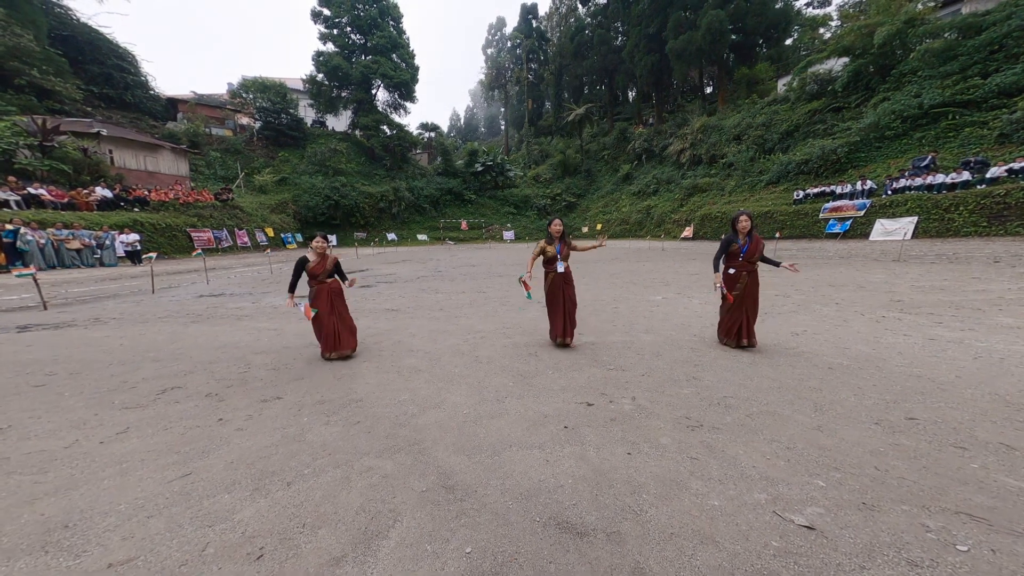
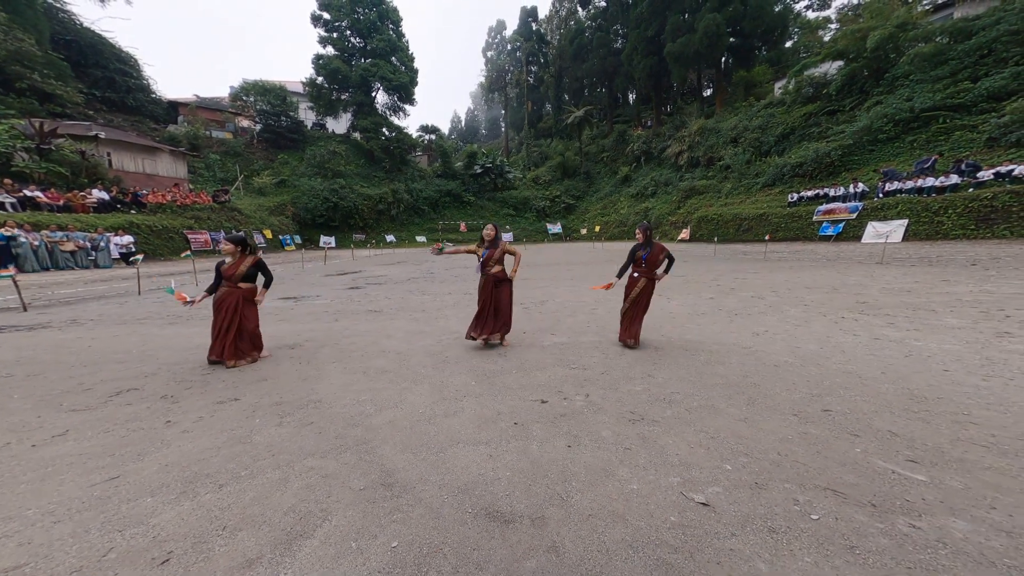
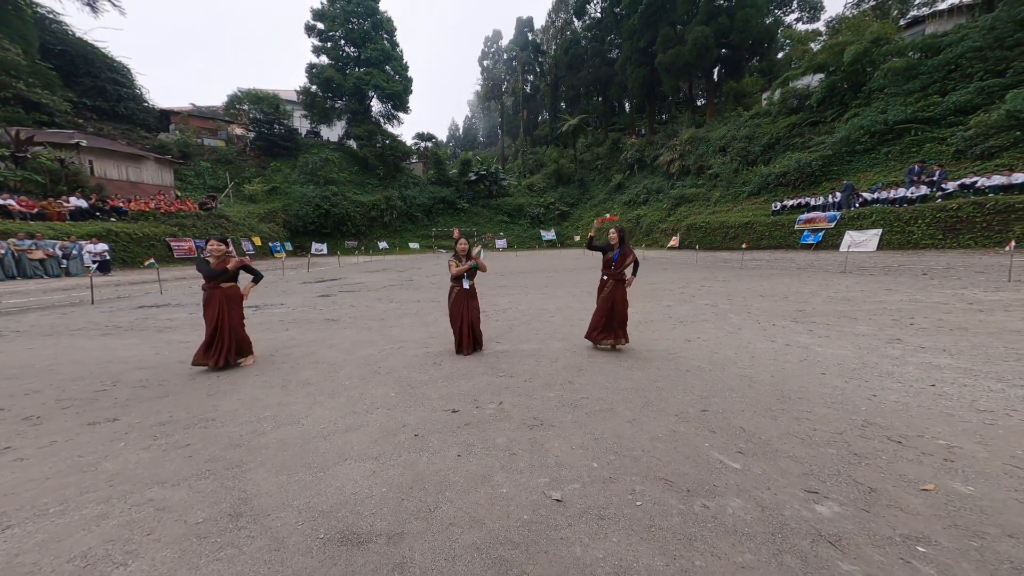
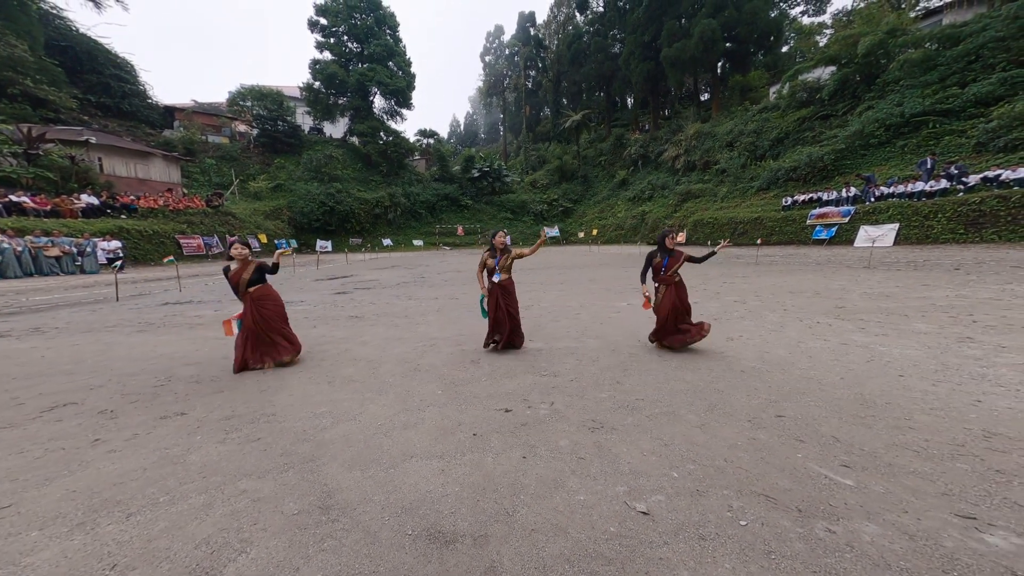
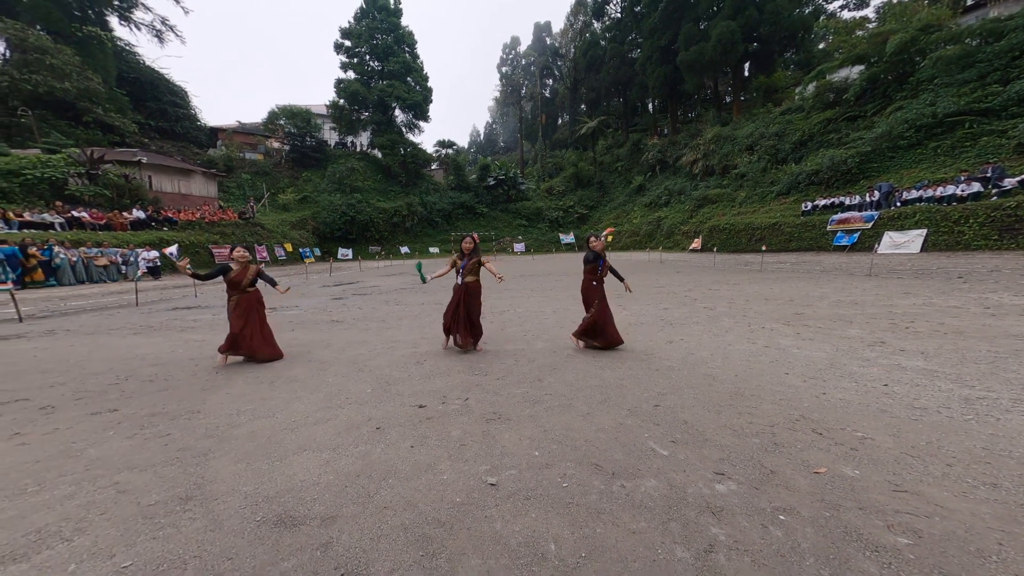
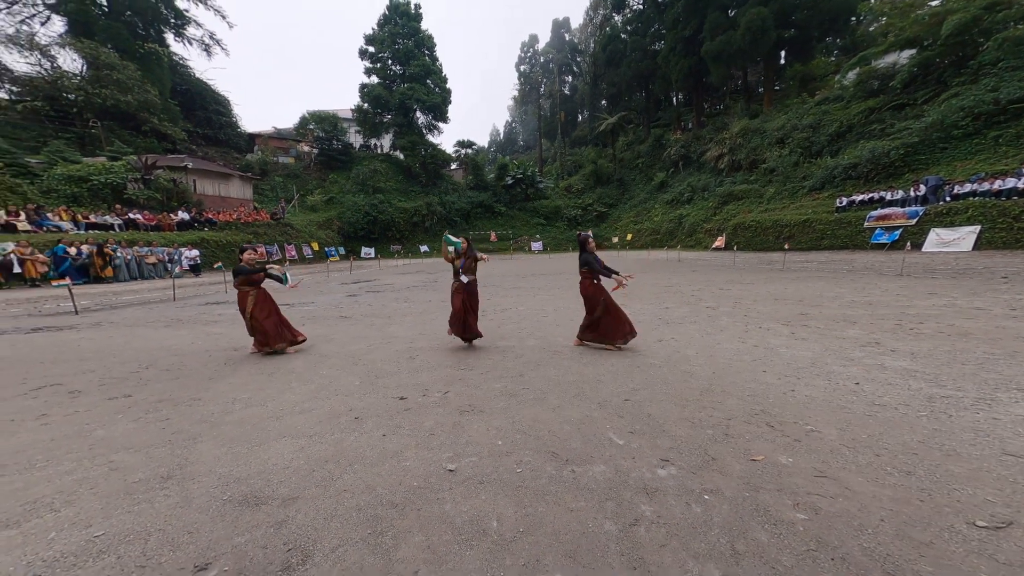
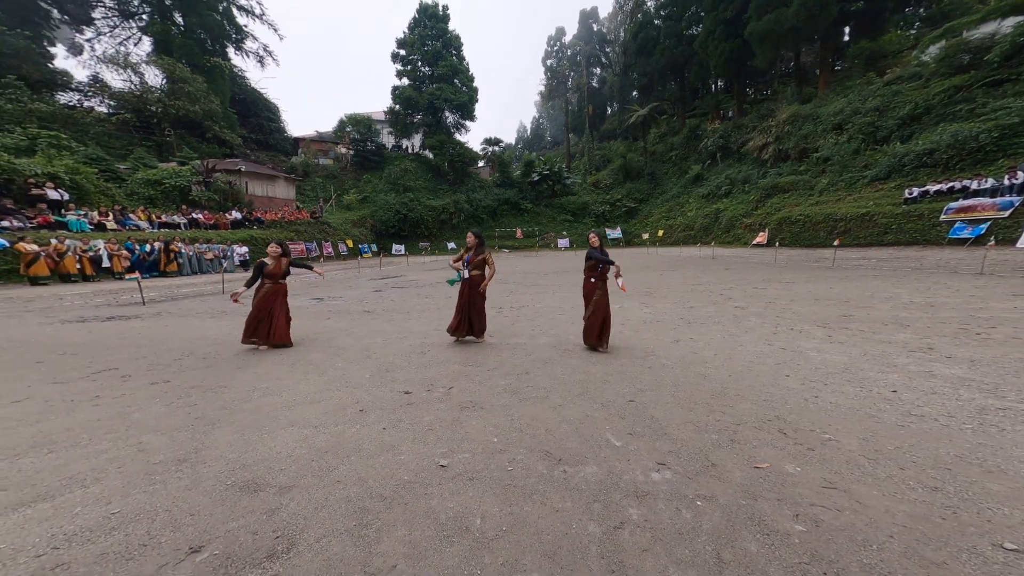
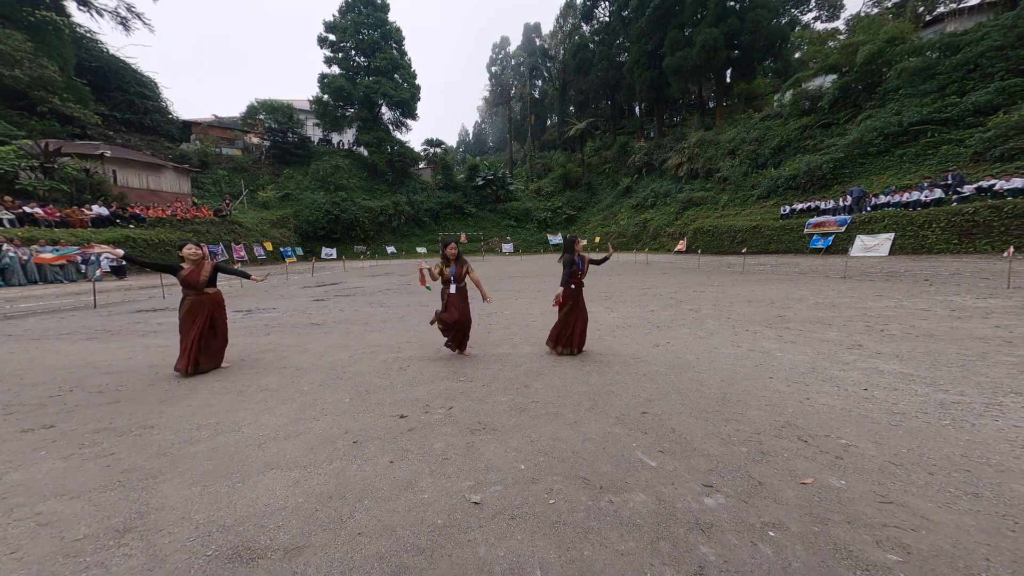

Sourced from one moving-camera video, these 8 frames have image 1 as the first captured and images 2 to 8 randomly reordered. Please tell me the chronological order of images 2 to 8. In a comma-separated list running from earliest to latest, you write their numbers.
2, 4, 3, 8, 5, 6, 7
